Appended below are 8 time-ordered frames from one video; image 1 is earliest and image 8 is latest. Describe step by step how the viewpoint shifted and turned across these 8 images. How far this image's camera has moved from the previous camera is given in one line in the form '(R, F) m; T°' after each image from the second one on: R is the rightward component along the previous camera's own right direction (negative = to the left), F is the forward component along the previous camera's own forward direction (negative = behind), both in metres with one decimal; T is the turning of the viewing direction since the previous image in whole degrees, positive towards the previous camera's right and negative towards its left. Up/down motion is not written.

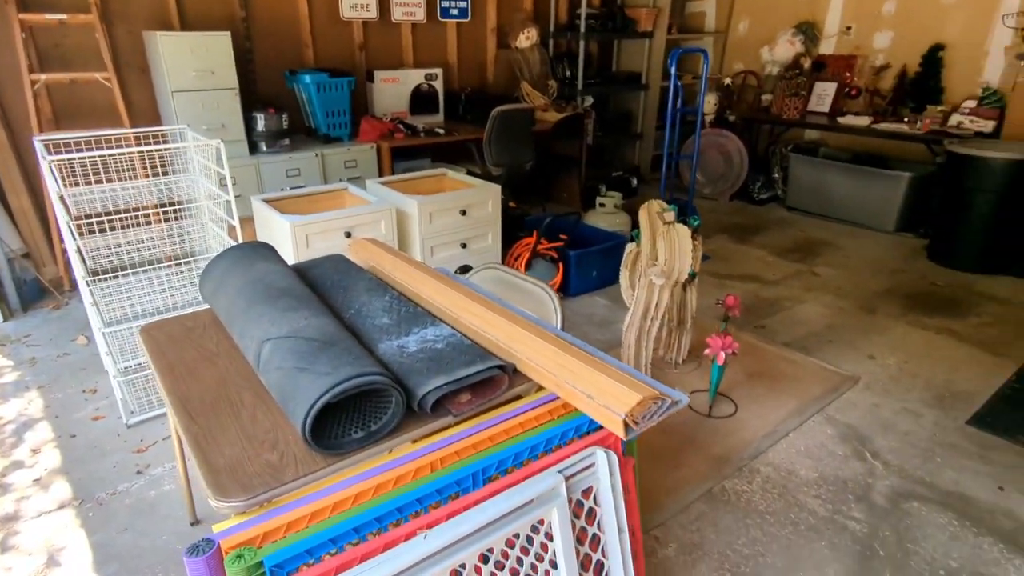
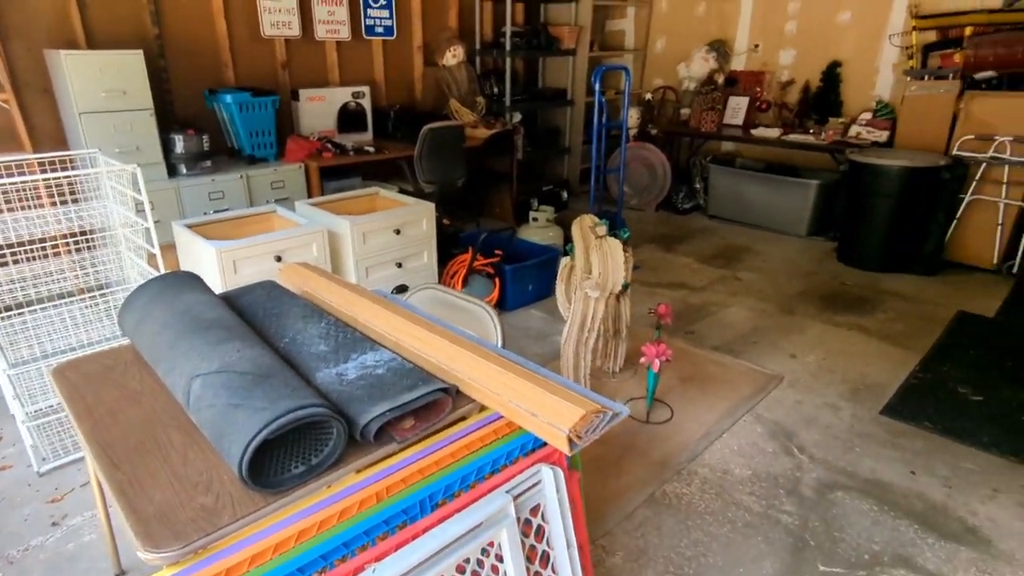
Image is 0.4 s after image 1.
(0.0, 0.0) m; +6°
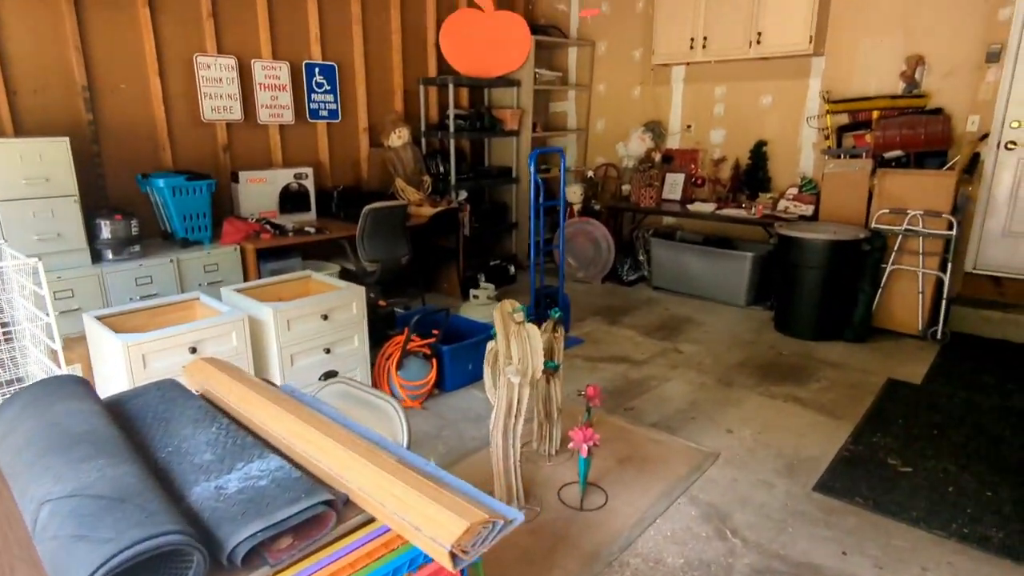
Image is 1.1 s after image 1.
(+0.1, 0.0) m; +3°
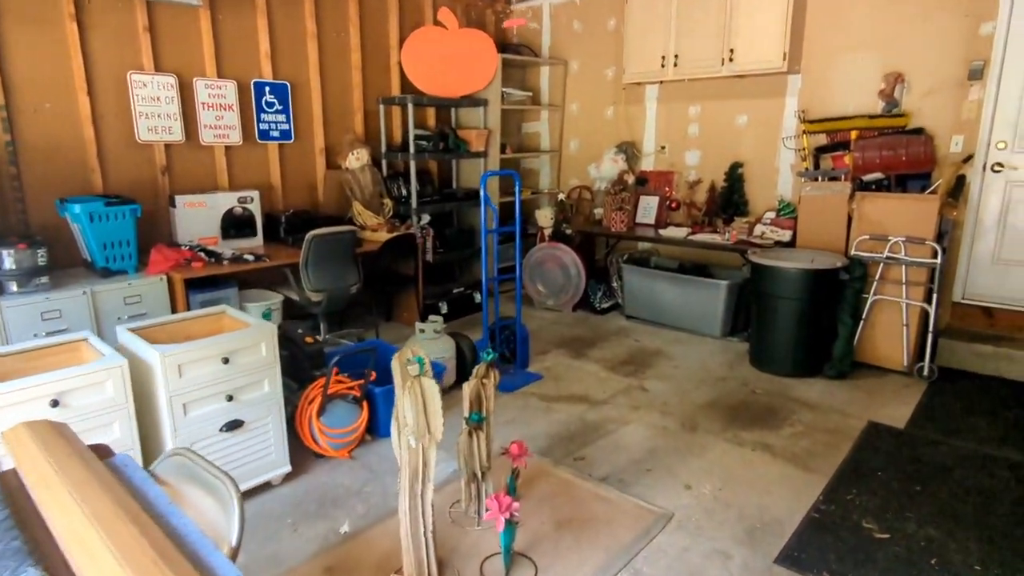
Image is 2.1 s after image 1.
(+0.3, +0.3) m; 0°
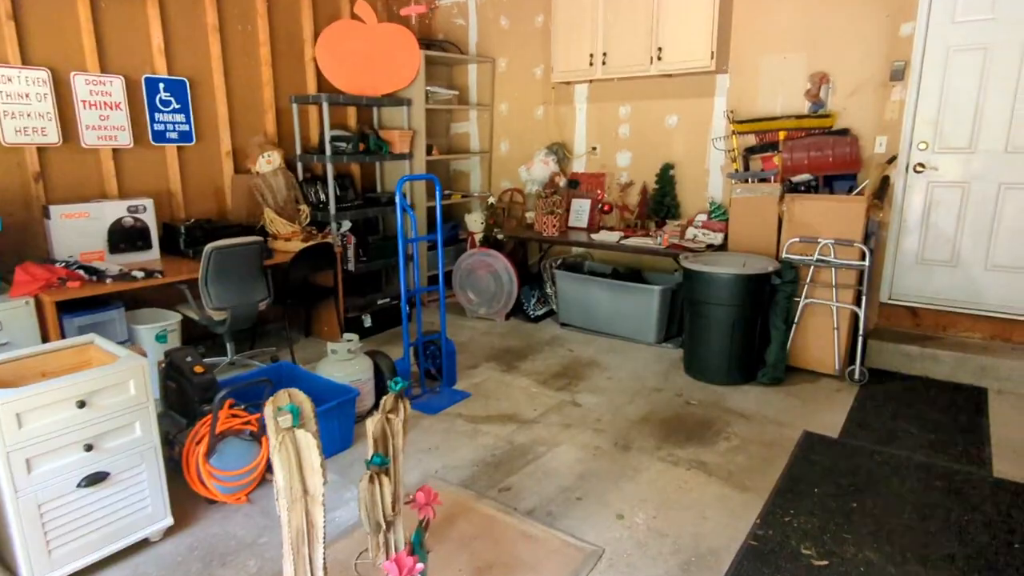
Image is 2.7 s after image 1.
(+0.1, +0.2) m; +5°
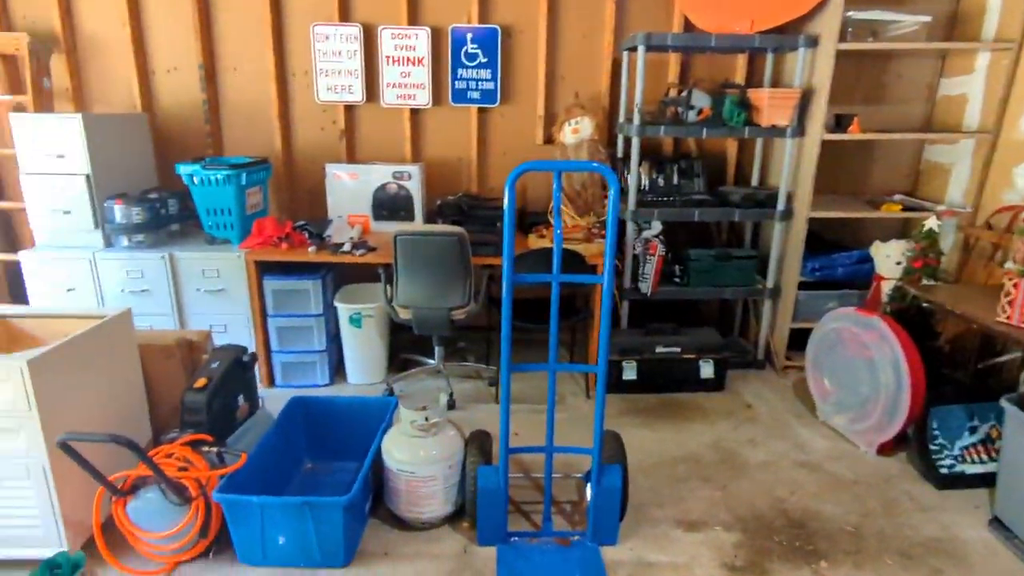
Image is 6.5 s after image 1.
(+0.7, +1.9) m; -50°
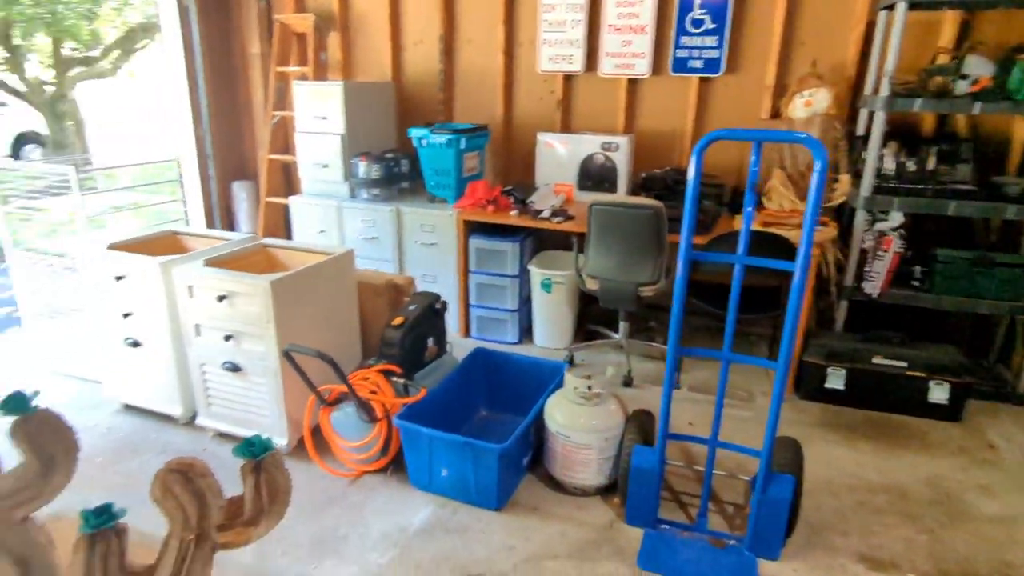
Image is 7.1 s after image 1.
(+0.1, 0.0) m; -20°
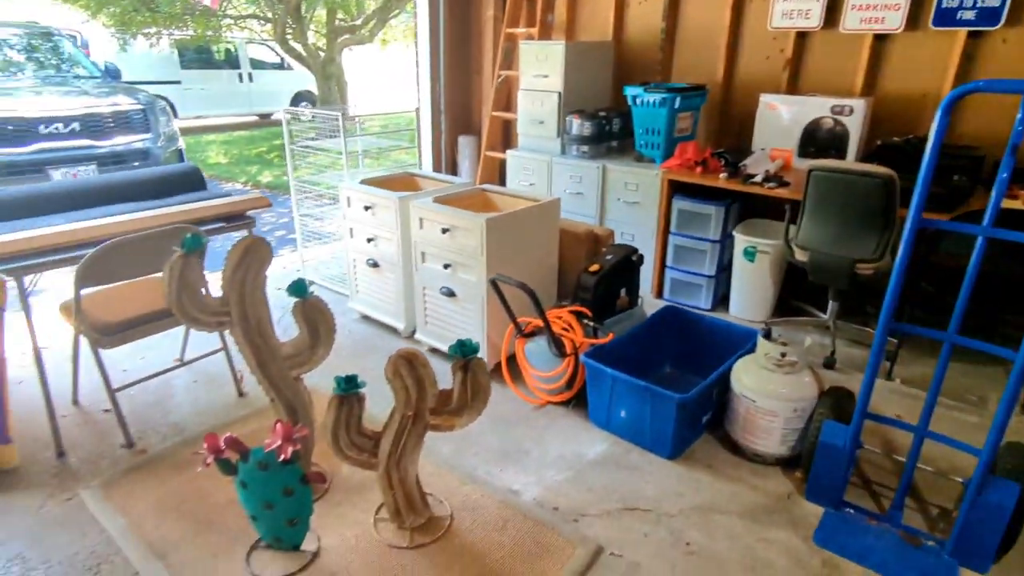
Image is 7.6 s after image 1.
(0.0, -0.1) m; -18°
